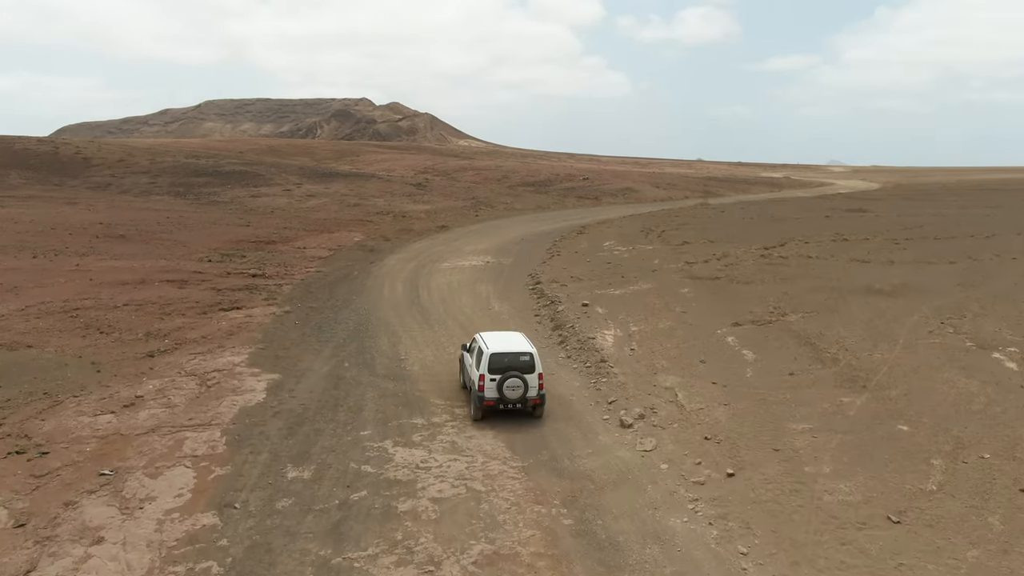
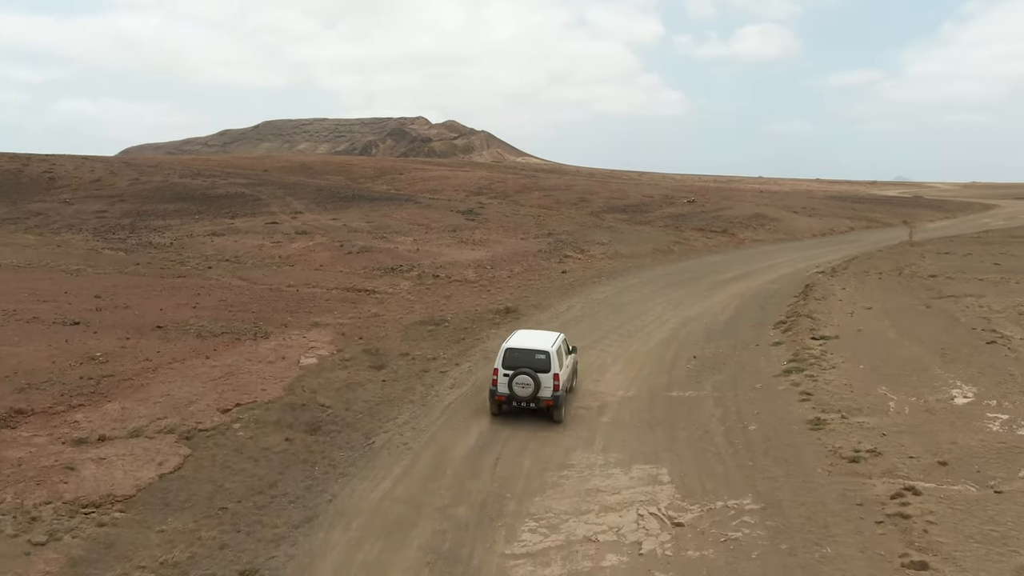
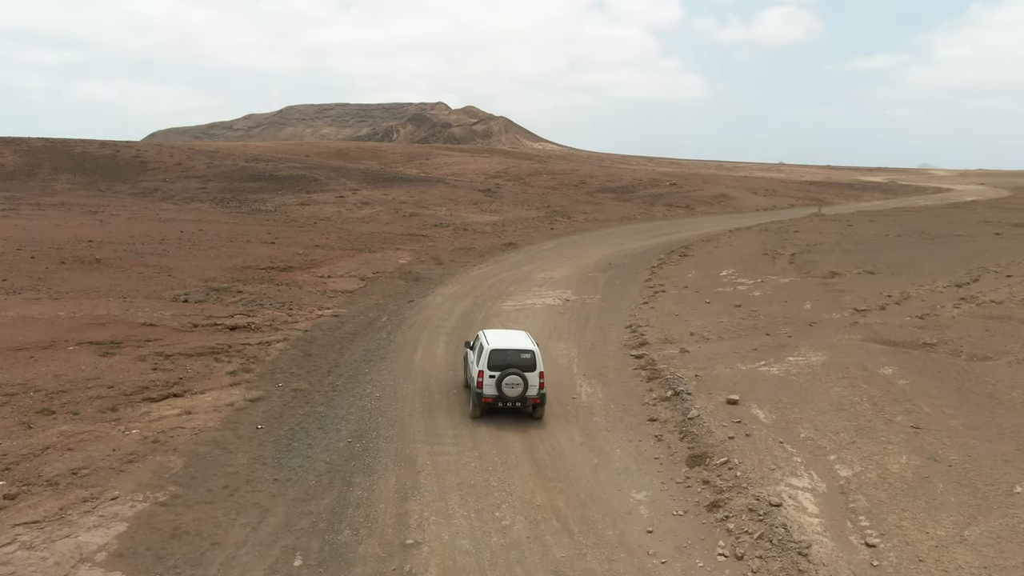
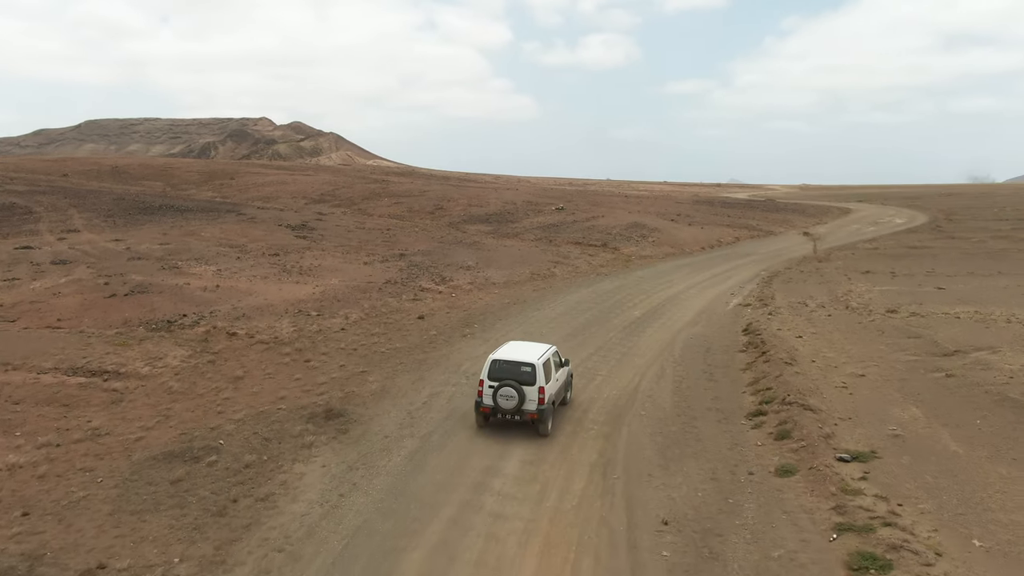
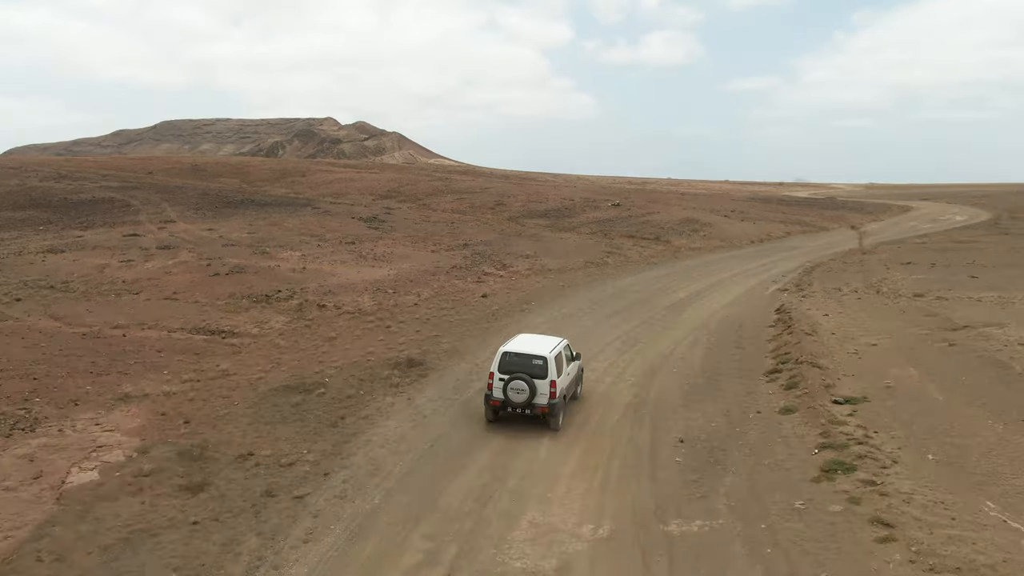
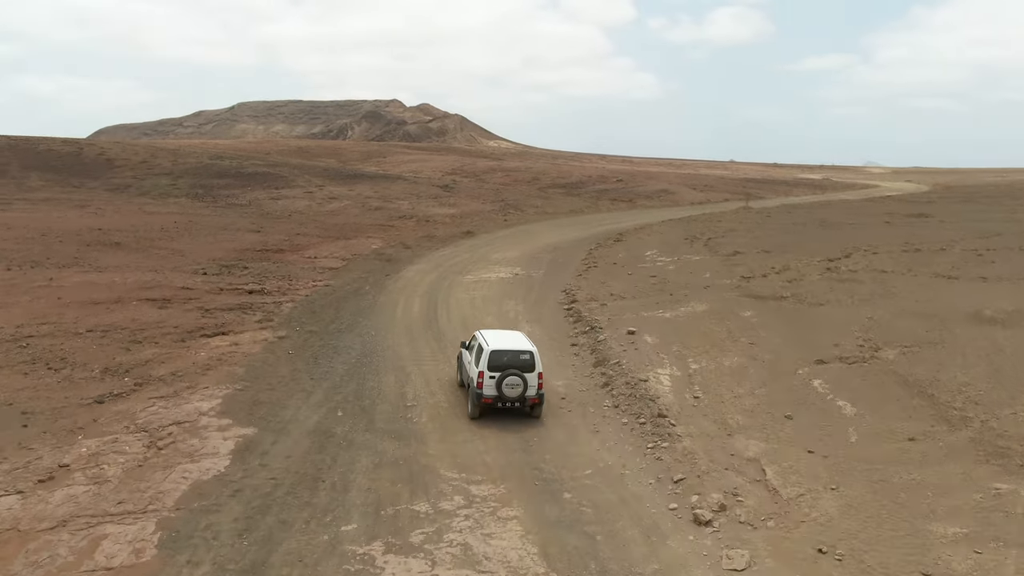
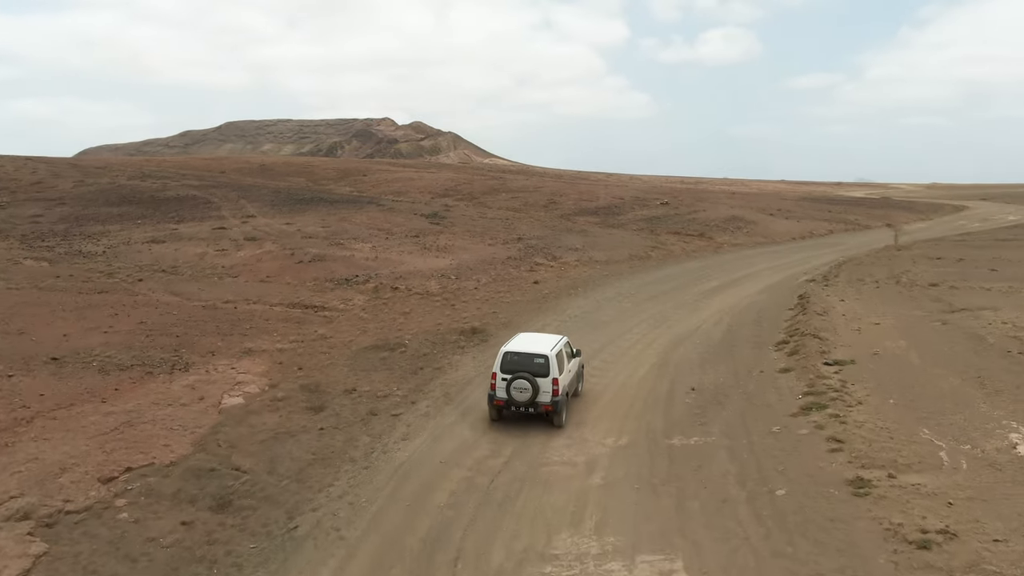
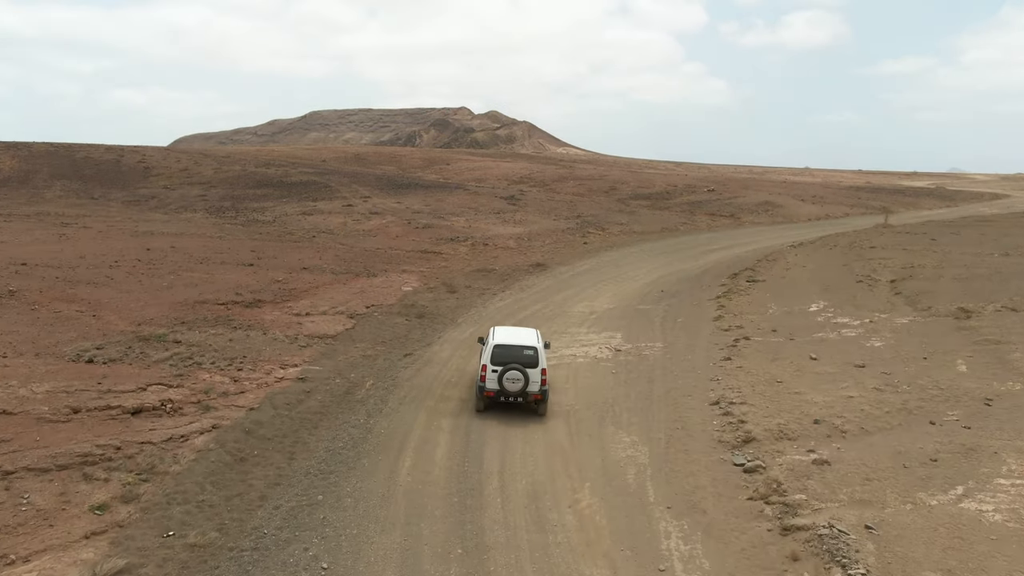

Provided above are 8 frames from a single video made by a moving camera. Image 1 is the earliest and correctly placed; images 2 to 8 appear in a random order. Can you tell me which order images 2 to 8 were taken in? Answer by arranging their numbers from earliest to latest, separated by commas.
6, 3, 8, 2, 7, 5, 4
